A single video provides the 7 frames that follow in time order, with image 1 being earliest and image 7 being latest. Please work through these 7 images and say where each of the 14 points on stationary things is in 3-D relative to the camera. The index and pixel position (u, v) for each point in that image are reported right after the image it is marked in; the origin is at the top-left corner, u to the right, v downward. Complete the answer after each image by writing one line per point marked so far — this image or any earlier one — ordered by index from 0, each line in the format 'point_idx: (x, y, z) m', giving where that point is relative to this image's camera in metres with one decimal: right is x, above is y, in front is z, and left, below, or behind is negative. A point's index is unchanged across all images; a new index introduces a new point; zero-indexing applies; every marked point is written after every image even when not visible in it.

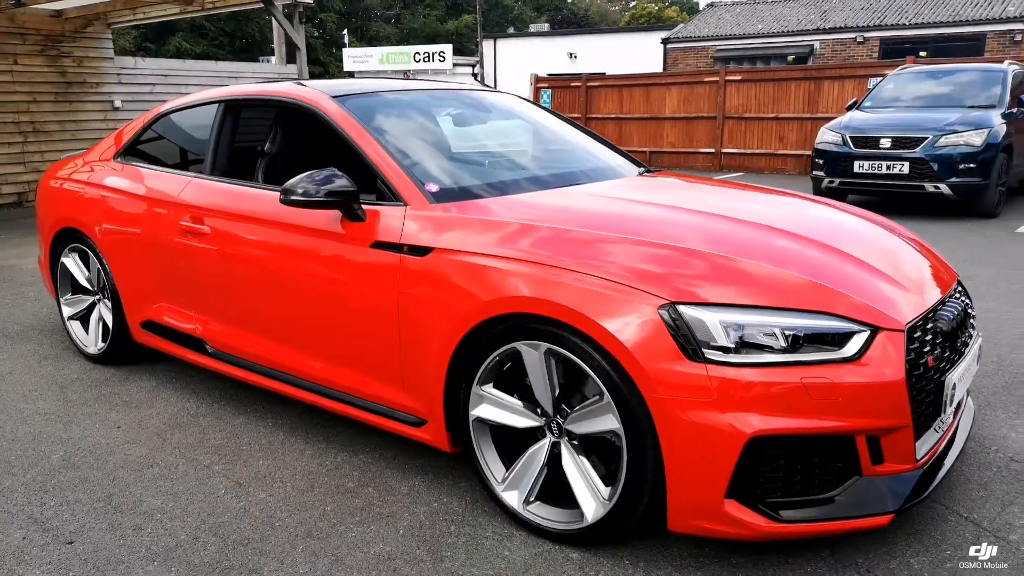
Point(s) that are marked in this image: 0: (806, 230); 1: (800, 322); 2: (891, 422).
0: (+1.1, +0.3, +2.9) m
1: (+0.8, -0.1, +2.1) m
2: (+1.0, -0.4, +2.1) m
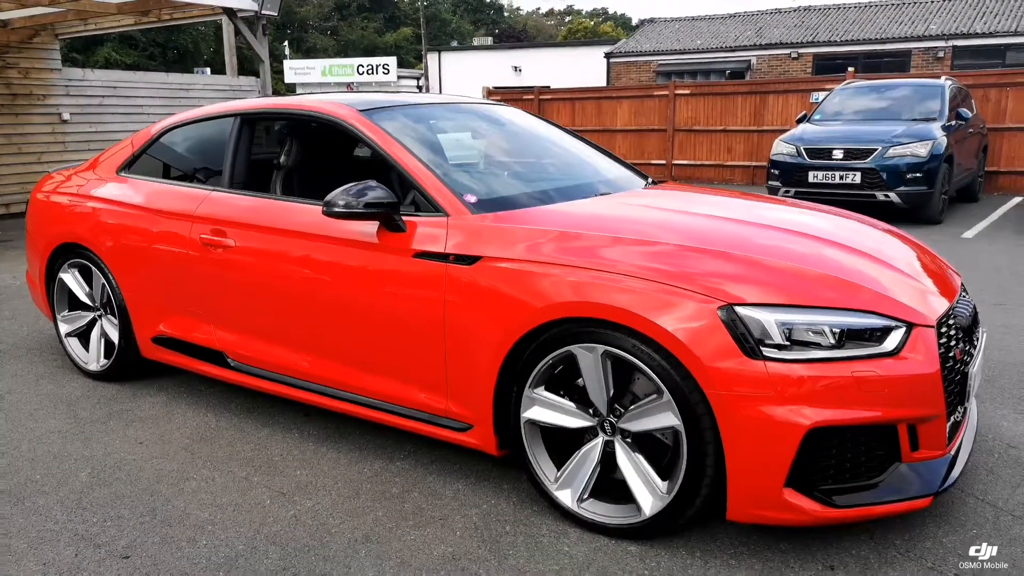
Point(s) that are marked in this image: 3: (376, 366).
0: (+1.2, +0.2, +3.1) m
1: (+1.0, -0.1, +2.3) m
2: (+1.2, -0.4, +2.3) m
3: (-0.5, -0.3, +3.1) m
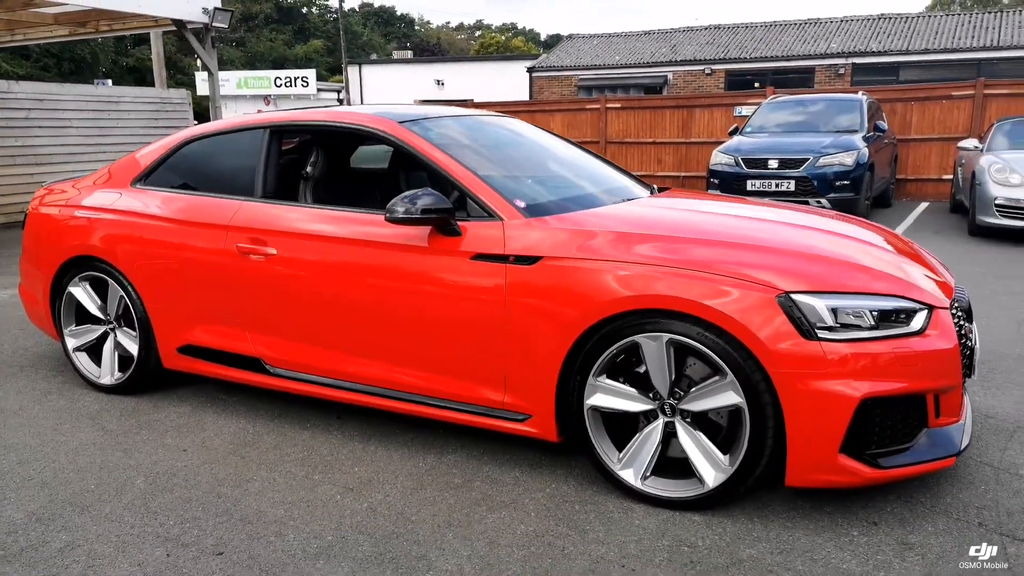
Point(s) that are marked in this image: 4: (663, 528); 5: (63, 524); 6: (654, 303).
0: (+1.3, +0.3, +3.4) m
1: (+1.2, -0.1, +2.6) m
2: (+1.5, -0.3, +2.7) m
3: (-0.3, -0.3, +3.2) m
4: (+0.5, -0.8, +2.7) m
5: (-1.6, -0.8, +2.8) m
6: (+0.5, 0.0, +2.7) m
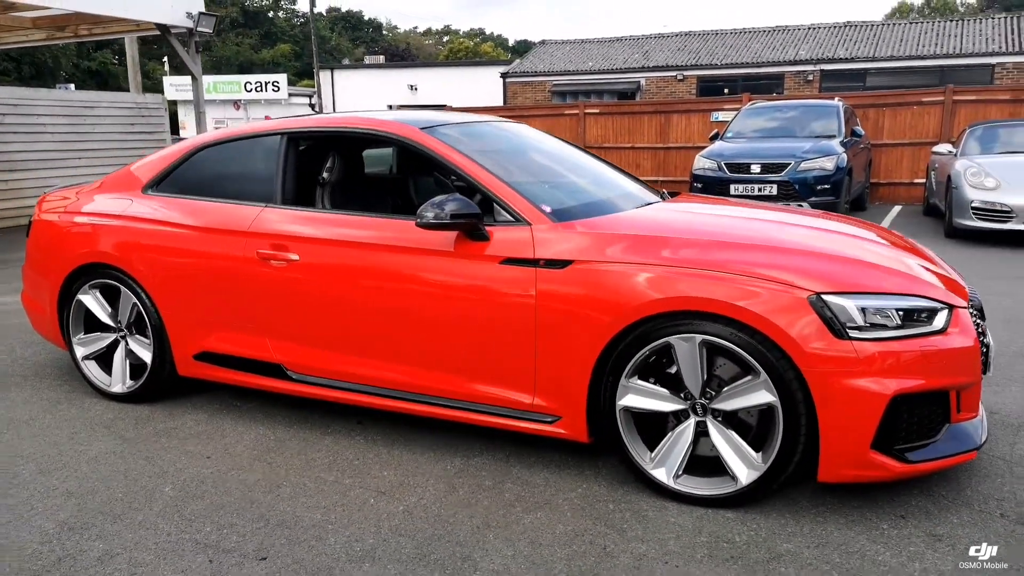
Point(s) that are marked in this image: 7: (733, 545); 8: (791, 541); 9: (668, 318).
0: (+1.4, +0.3, +3.5) m
1: (+1.3, -0.1, +2.7) m
2: (+1.6, -0.3, +2.8) m
3: (-0.2, -0.3, +3.3) m
4: (+0.6, -0.8, +2.7) m
5: (-1.5, -0.9, +2.8) m
6: (+0.6, -0.1, +2.8) m
7: (+0.7, -0.8, +2.6) m
8: (+0.9, -0.8, +2.6) m
9: (+0.6, -0.1, +2.8) m
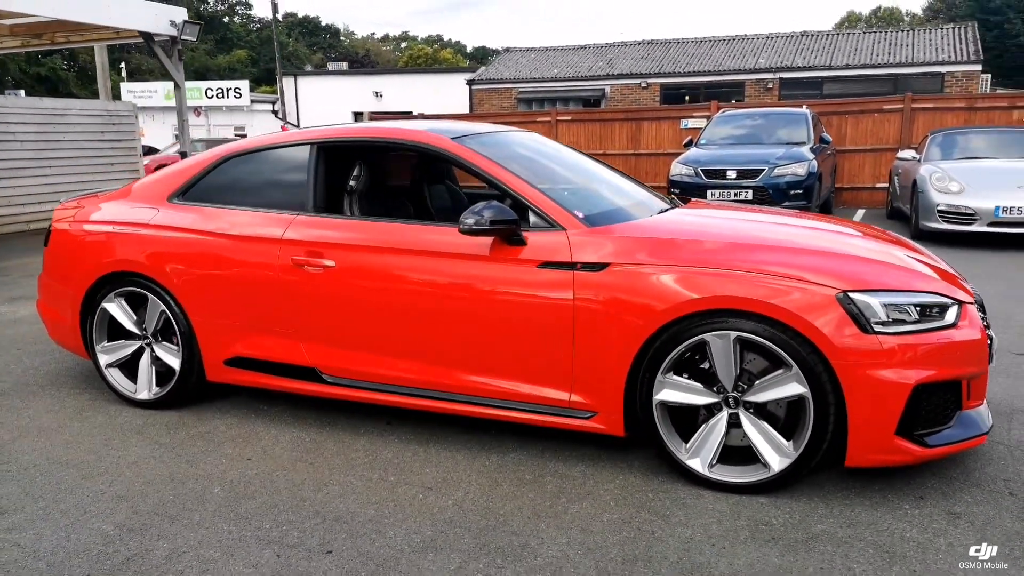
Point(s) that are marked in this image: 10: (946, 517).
0: (+1.6, +0.3, +3.8) m
1: (+1.5, 0.0, +2.9) m
2: (+1.8, -0.3, +3.0) m
3: (-0.1, -0.3, +3.4) m
4: (+0.8, -0.8, +2.9) m
5: (-1.3, -0.9, +2.9) m
6: (+0.8, -0.1, +3.0) m
7: (+0.9, -0.8, +2.8) m
8: (+1.1, -0.8, +2.8) m
9: (+0.7, -0.1, +3.0) m
10: (+1.5, -0.8, +2.8) m
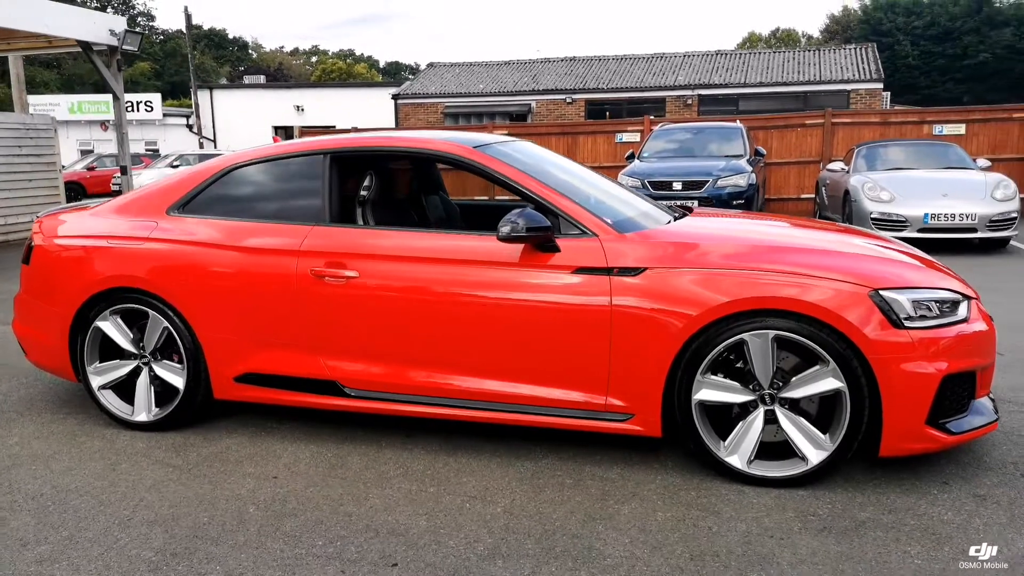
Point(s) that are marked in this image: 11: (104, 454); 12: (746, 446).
0: (+1.6, +0.3, +4.0) m
1: (+1.7, 0.0, +3.1) m
2: (+1.9, -0.3, +3.2) m
3: (+0.1, -0.4, +3.4) m
4: (+1.0, -0.8, +3.0) m
5: (-1.1, -0.9, +2.7) m
6: (+0.9, -0.1, +3.1) m
7: (+1.1, -0.8, +2.9) m
8: (+1.3, -0.8, +2.9) m
9: (+0.9, -0.1, +3.1) m
10: (+1.7, -0.8, +3.0) m
11: (-1.9, -0.8, +3.6) m
12: (+0.9, -0.6, +3.2) m
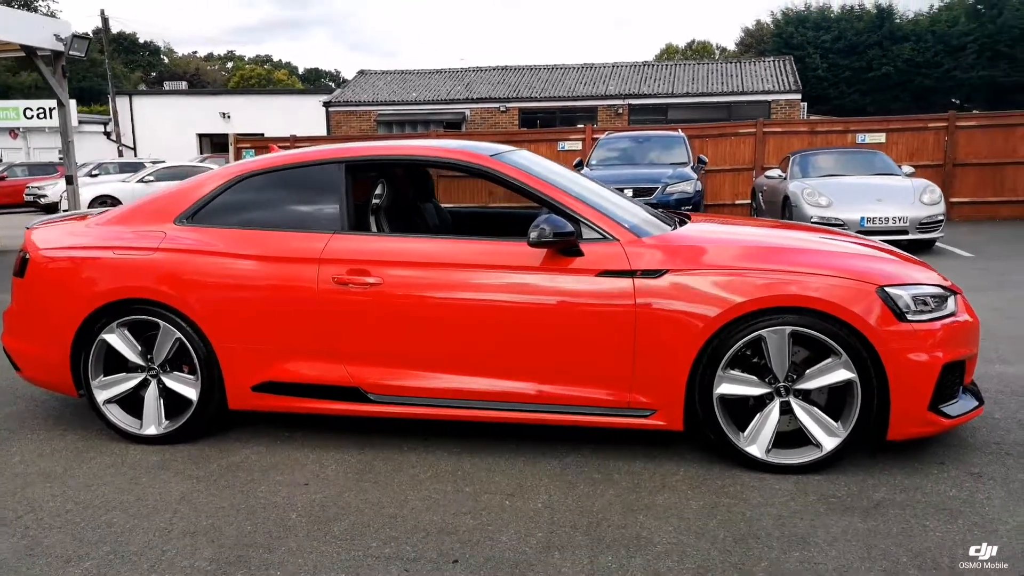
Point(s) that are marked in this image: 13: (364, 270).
0: (+1.7, +0.3, +4.2) m
1: (+1.8, 0.0, +3.4) m
2: (+2.1, -0.3, +3.5) m
3: (+0.2, -0.4, +3.5) m
4: (+1.2, -0.8, +3.2) m
5: (-0.9, -0.9, +2.7) m
6: (+1.1, -0.1, +3.3) m
7: (+1.3, -0.8, +3.1) m
8: (+1.5, -0.8, +3.2) m
9: (+1.0, -0.1, +3.3) m
10: (+1.9, -0.8, +3.3) m
11: (-1.8, -0.8, +3.5) m
12: (+1.1, -0.6, +3.4) m
13: (-0.7, +0.1, +3.6) m
